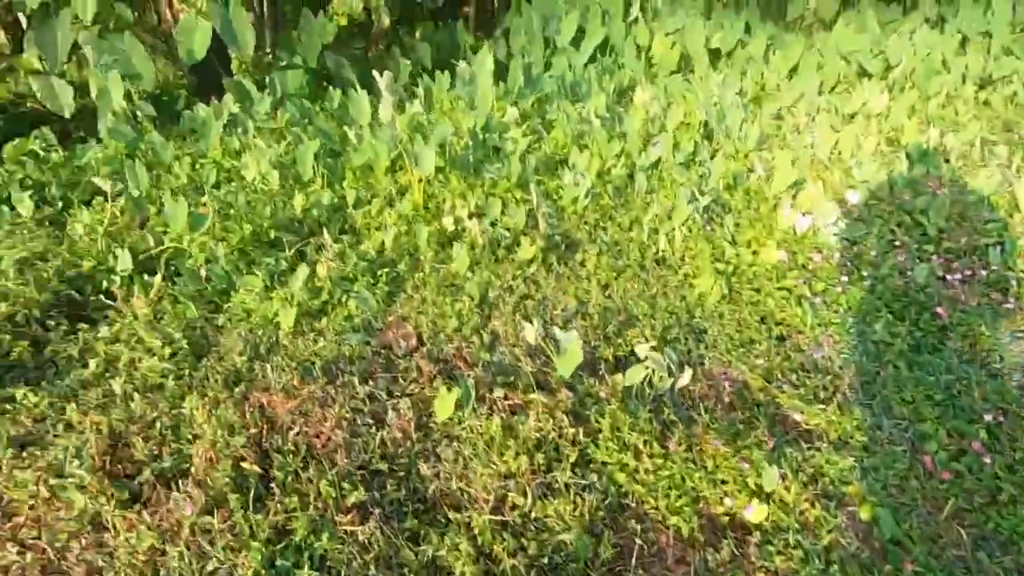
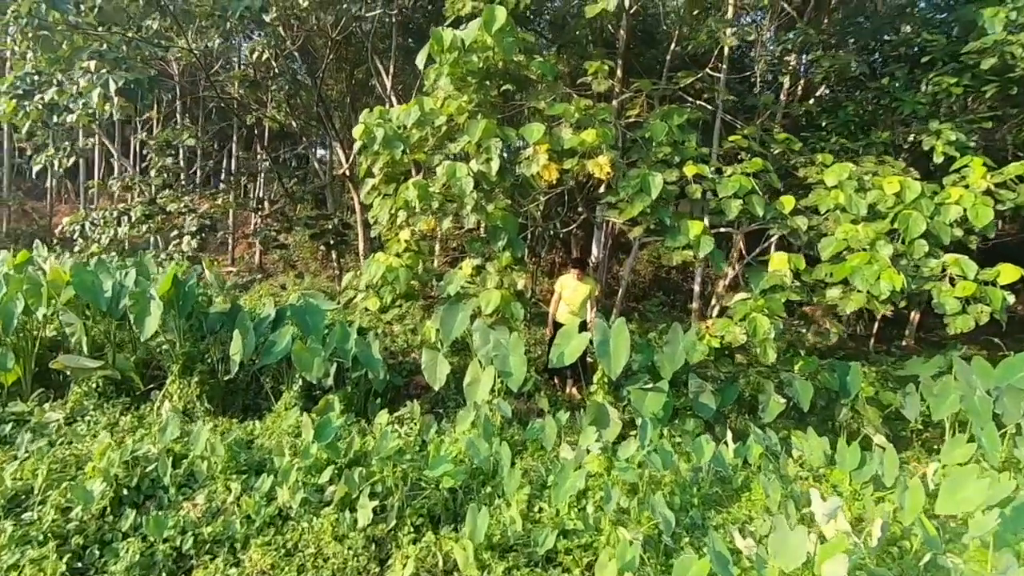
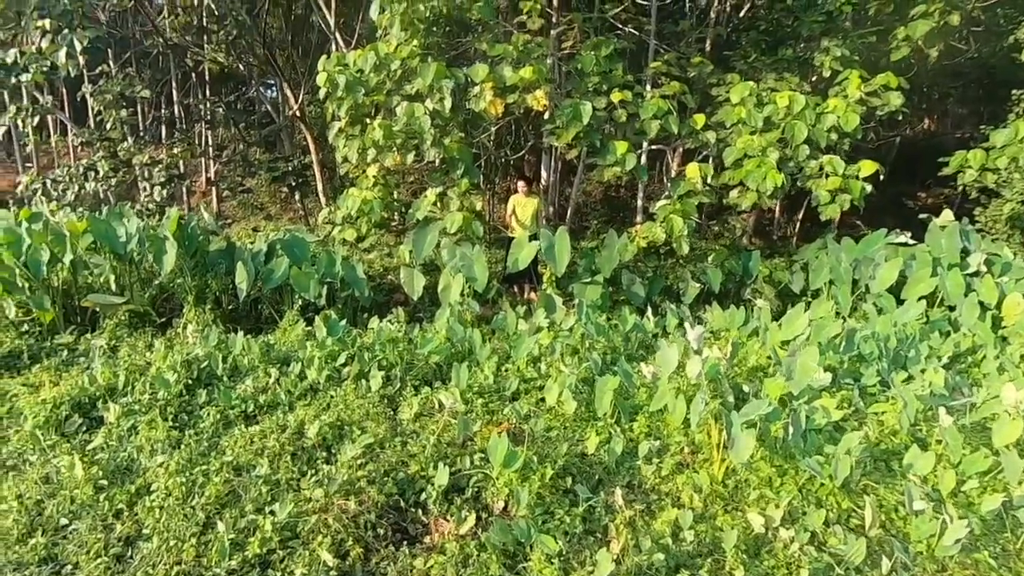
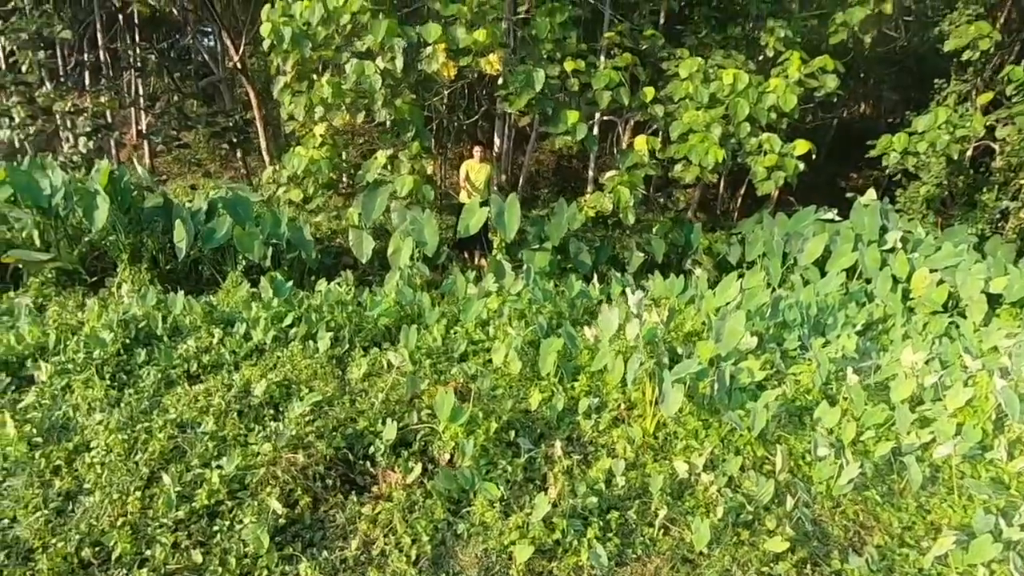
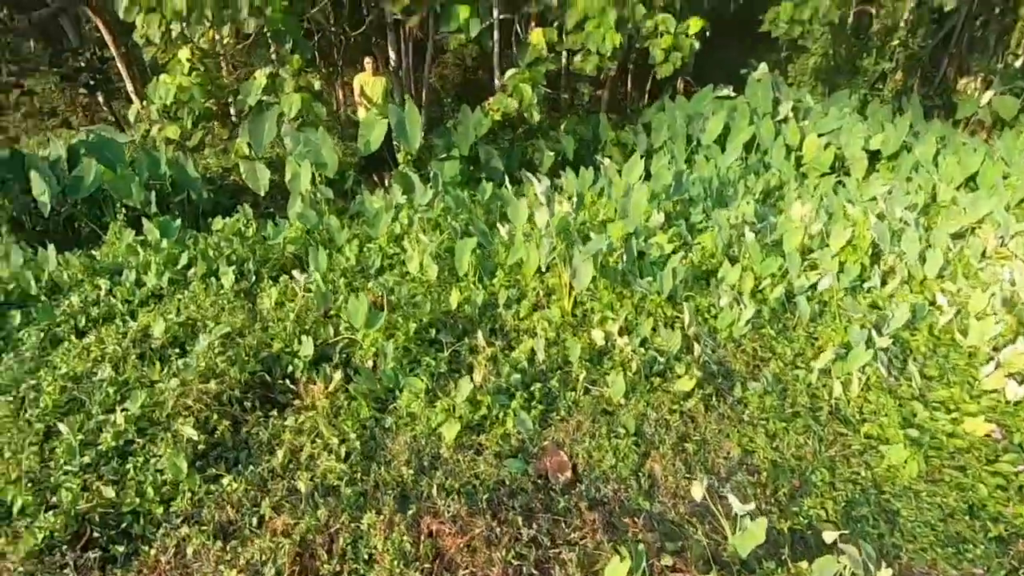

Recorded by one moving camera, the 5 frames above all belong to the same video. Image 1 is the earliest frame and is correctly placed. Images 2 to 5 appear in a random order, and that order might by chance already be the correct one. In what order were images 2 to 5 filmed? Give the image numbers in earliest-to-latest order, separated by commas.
5, 4, 3, 2
